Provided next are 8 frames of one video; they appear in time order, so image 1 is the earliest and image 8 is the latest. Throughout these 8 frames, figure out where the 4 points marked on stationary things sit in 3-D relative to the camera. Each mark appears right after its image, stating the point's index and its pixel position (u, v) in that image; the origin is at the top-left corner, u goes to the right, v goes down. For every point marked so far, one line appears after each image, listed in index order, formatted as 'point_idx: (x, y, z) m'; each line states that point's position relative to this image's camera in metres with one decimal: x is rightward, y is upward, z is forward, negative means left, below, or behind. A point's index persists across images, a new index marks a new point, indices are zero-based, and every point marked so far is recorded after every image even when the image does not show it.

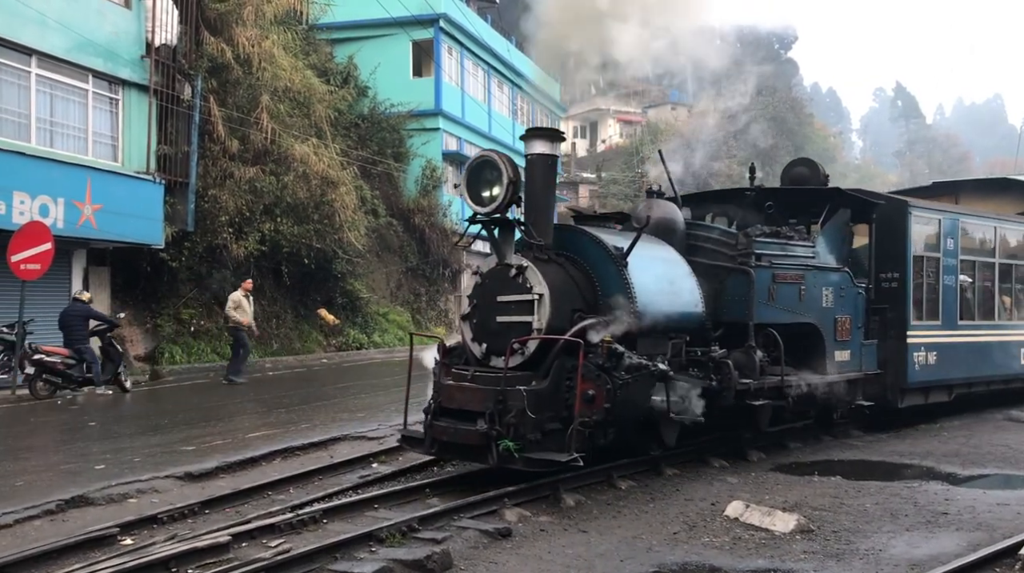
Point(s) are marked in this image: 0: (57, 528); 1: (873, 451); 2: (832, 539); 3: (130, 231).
0: (-3.4, -1.8, +7.3) m
1: (+3.9, -1.8, +10.6) m
2: (+2.3, -1.8, +7.1) m
3: (-6.3, +0.9, +15.7) m
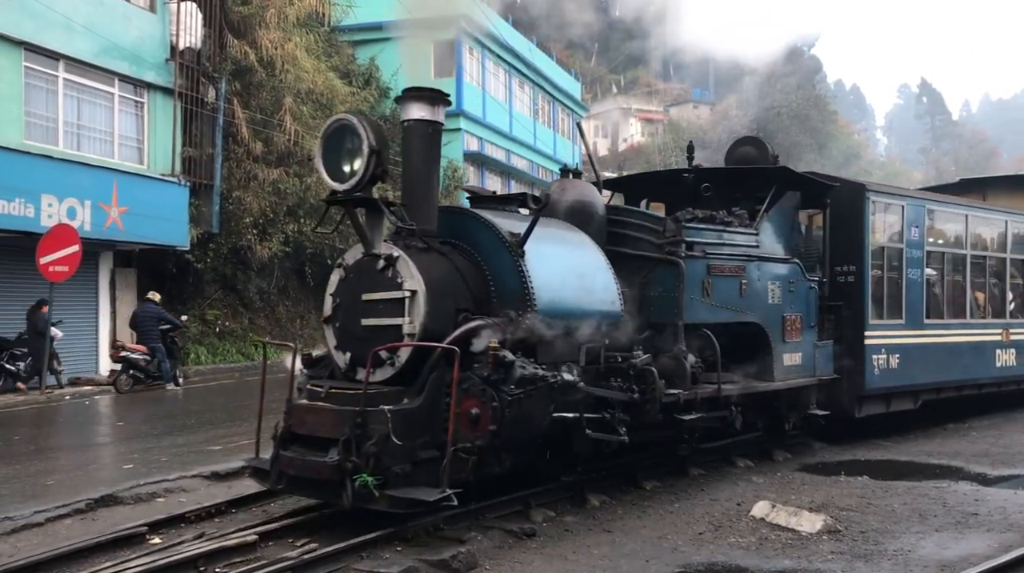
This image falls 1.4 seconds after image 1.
0: (-3.2, -1.8, +7.3) m
1: (+4.2, -1.8, +10.4) m
2: (+2.5, -1.8, +6.9) m
3: (-5.9, +0.9, +15.8) m
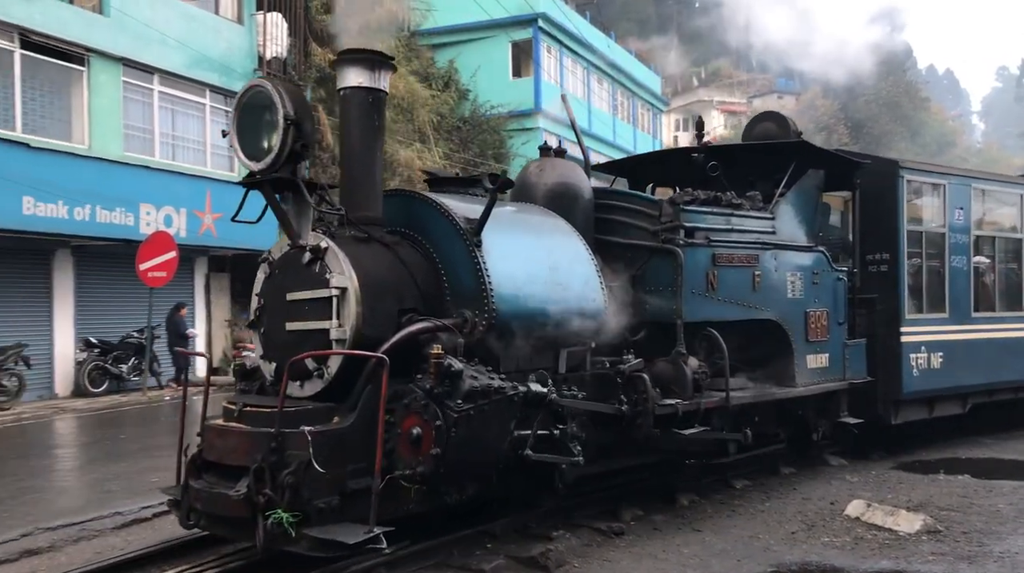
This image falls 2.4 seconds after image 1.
0: (-2.5, -1.9, +7.5) m
1: (+5.2, -1.8, +10.1) m
2: (+3.1, -1.8, +6.7) m
3: (-4.5, +0.7, +16.3) m
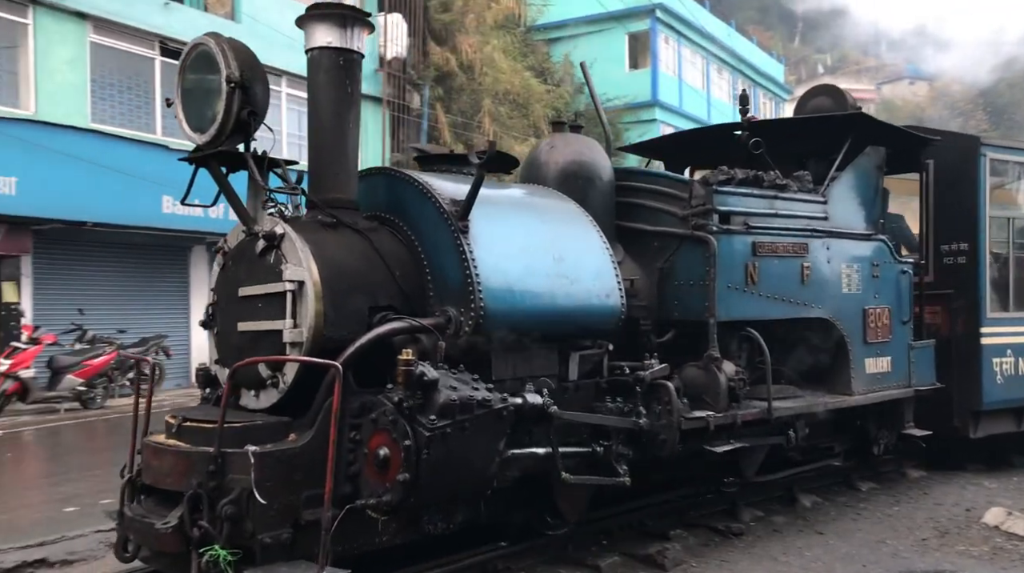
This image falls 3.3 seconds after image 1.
0: (-2.3, -1.9, +7.4) m
1: (+5.7, -1.7, +8.9) m
2: (+3.3, -1.8, +5.9) m
3: (-3.1, +0.8, +16.3) m
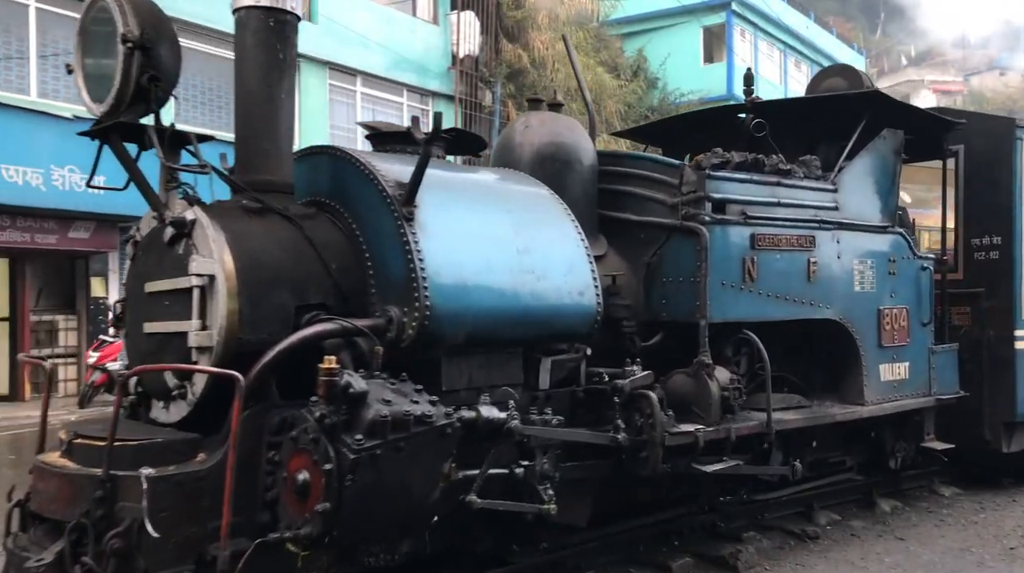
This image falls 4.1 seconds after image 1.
0: (-2.3, -1.9, +7.2) m
1: (+5.8, -1.7, +8.1) m
2: (+3.1, -1.8, +5.3) m
3: (-2.4, +0.9, +16.1) m
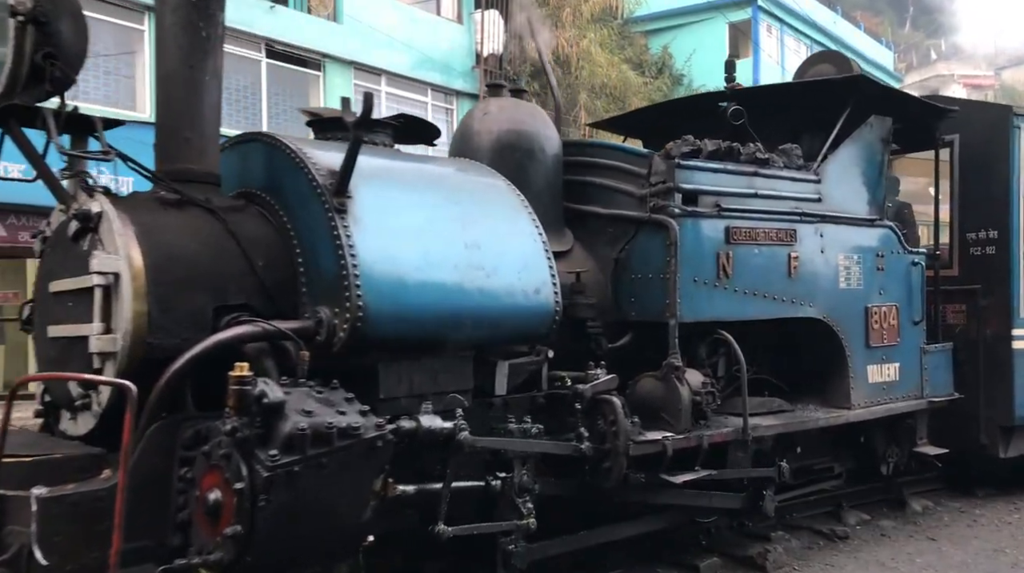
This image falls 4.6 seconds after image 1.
0: (-2.4, -1.8, +7.0) m
1: (+5.6, -1.6, +7.7) m
2: (+2.9, -1.8, +4.9) m
3: (-2.4, +0.9, +15.9) m
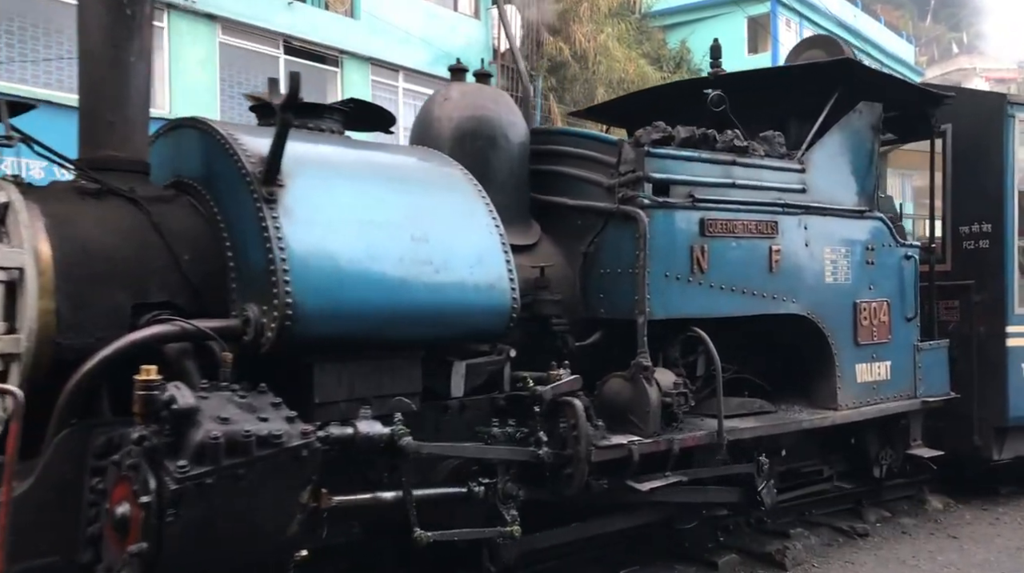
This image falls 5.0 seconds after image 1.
0: (-2.6, -1.8, +6.8) m
1: (+5.5, -1.6, +7.3) m
2: (+2.7, -1.7, +4.6) m
3: (-2.3, +1.0, +15.7) m
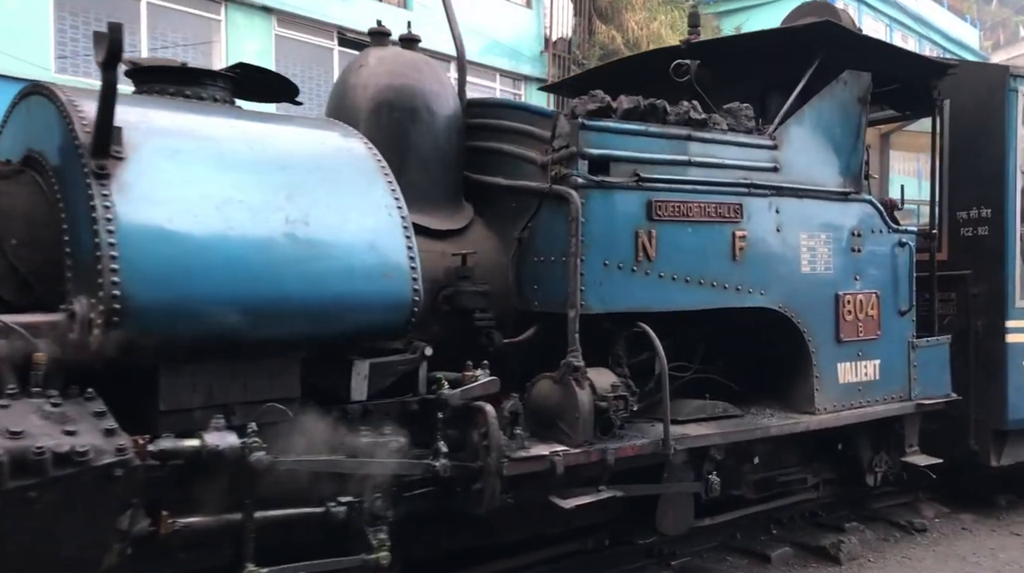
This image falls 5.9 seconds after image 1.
0: (-2.8, -1.7, +6.4) m
1: (+5.3, -1.5, +6.5) m
2: (+2.4, -1.7, +3.9) m
3: (-2.0, +1.1, +15.3) m
